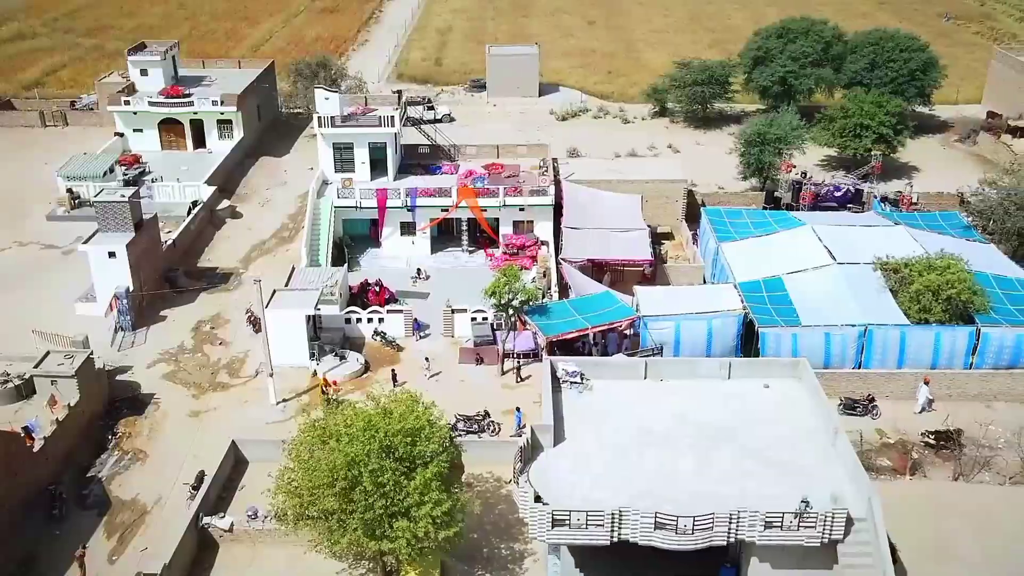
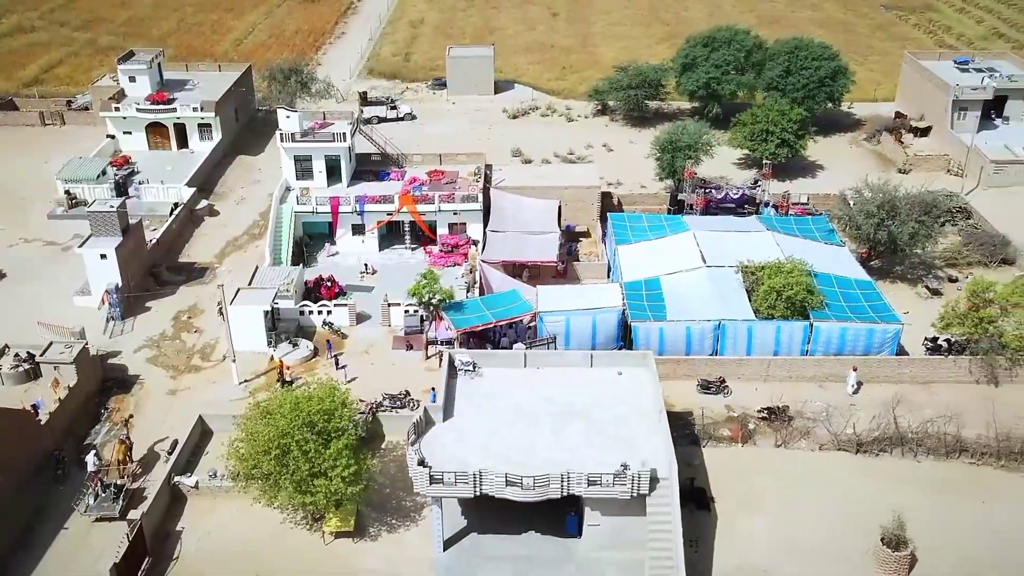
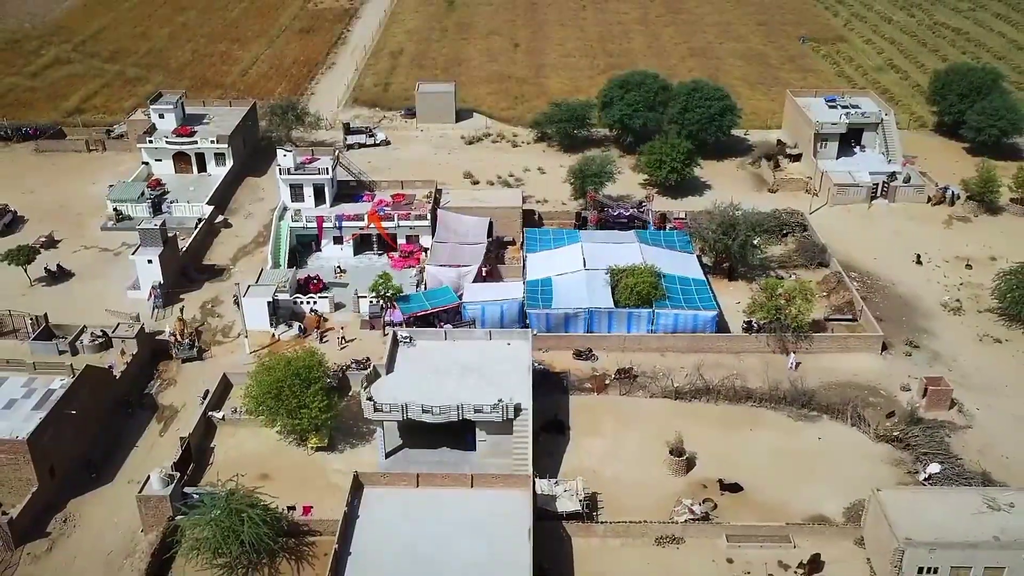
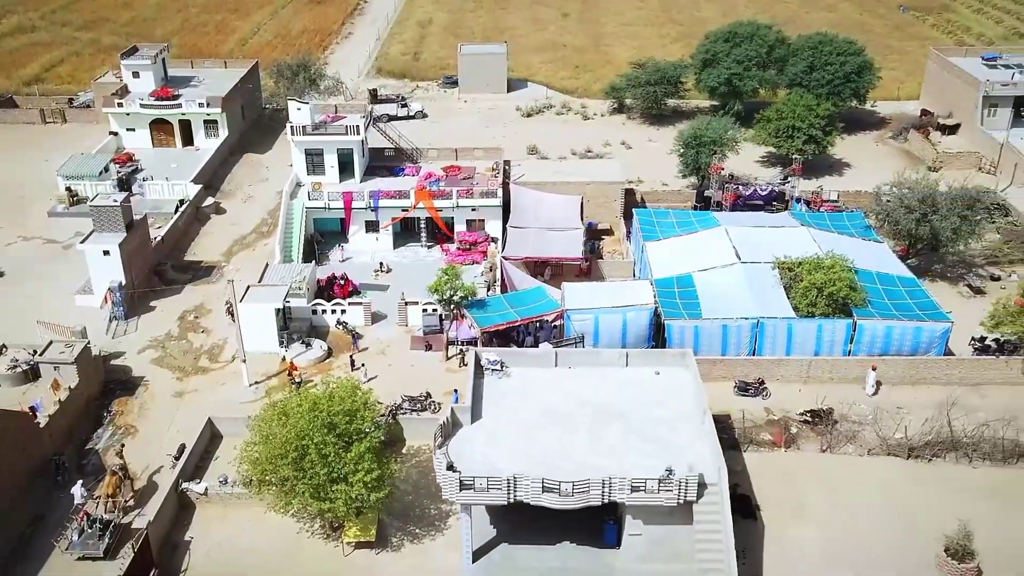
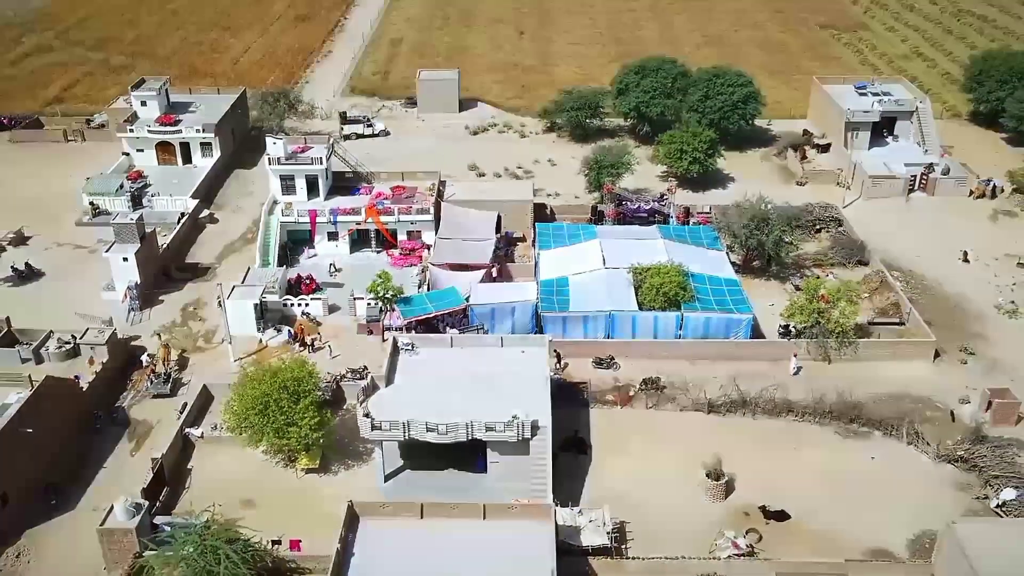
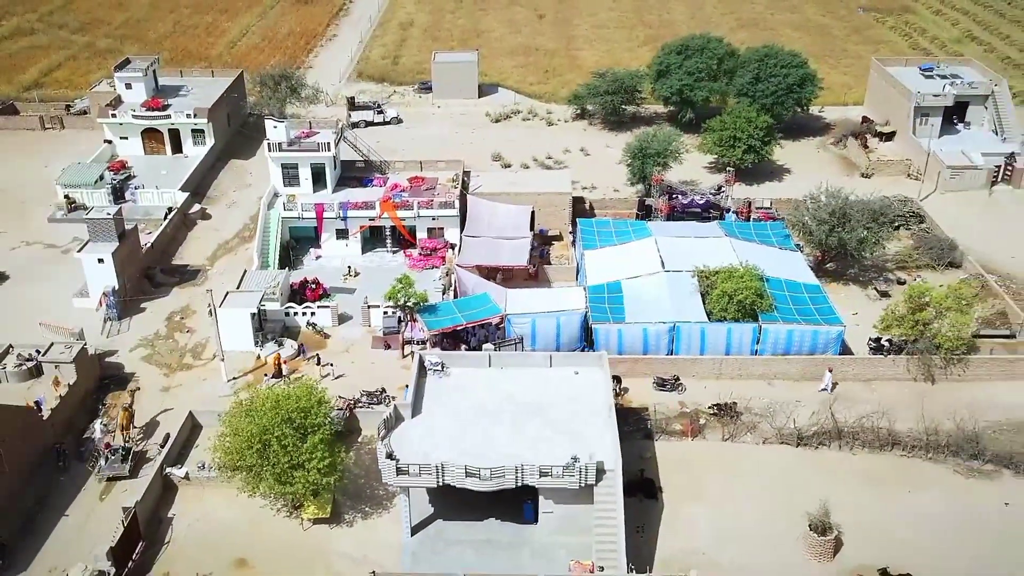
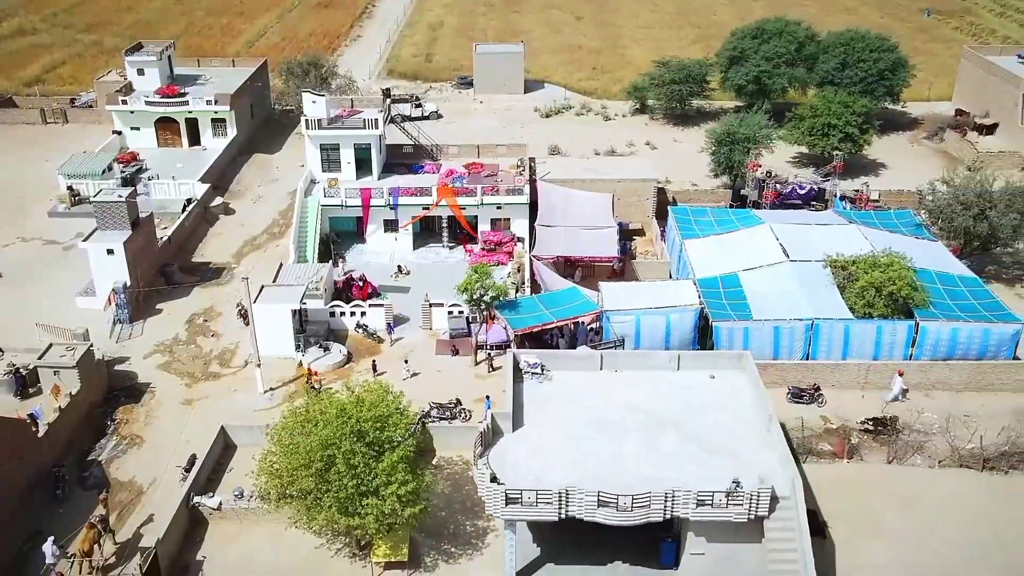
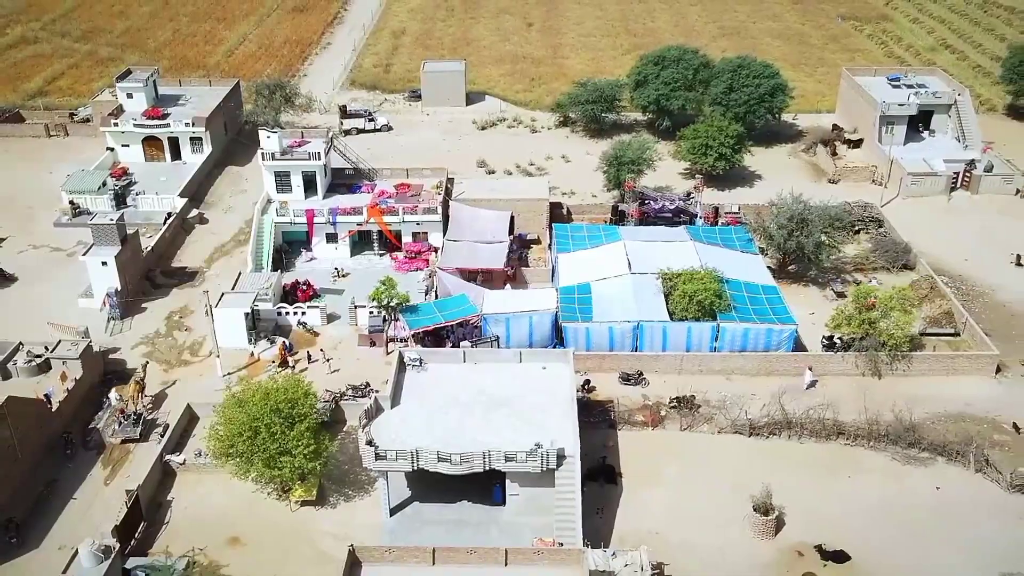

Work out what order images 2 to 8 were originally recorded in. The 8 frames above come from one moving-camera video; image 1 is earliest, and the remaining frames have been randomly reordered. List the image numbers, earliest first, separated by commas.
7, 4, 2, 6, 8, 5, 3
